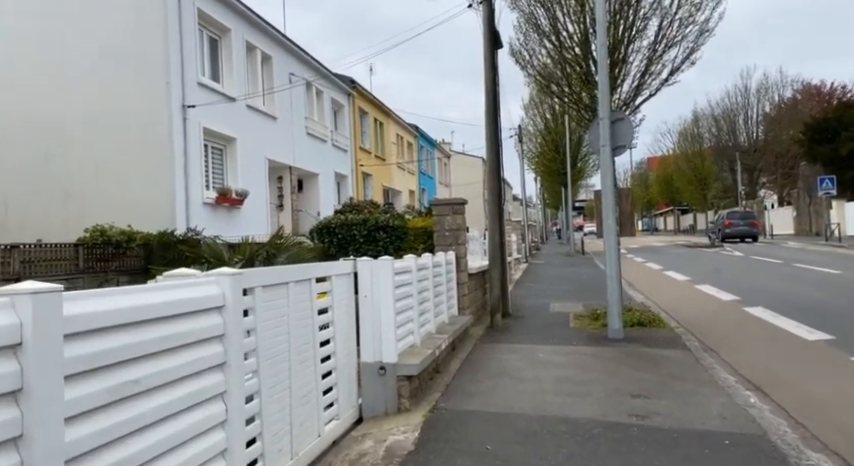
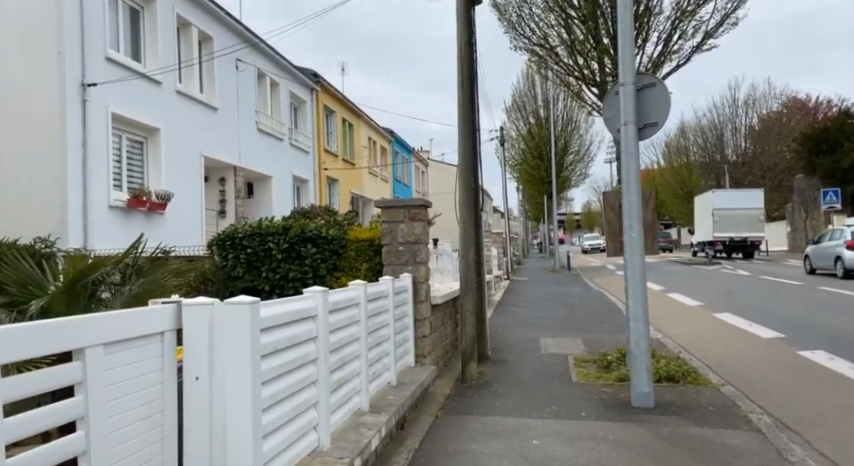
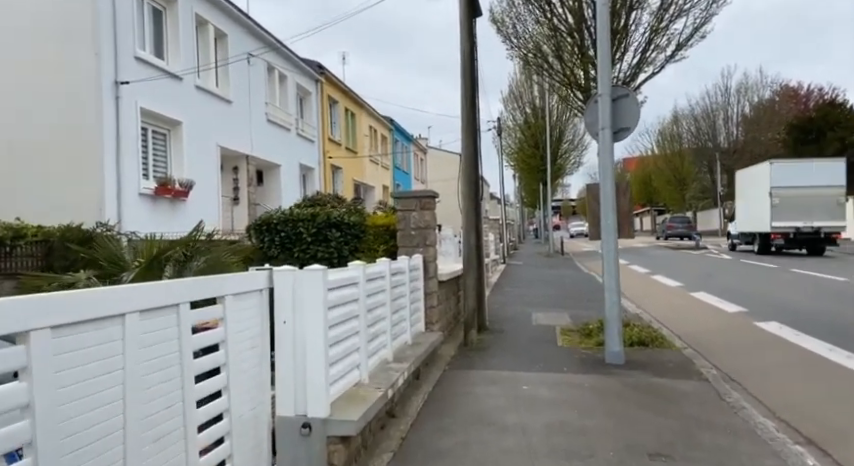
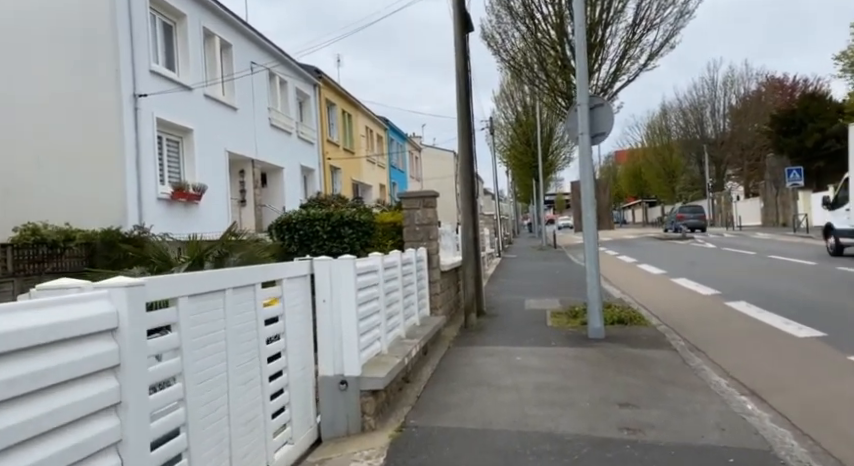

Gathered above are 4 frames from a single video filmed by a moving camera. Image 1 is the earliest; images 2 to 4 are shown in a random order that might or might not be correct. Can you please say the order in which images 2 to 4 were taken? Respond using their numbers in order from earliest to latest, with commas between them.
4, 3, 2
